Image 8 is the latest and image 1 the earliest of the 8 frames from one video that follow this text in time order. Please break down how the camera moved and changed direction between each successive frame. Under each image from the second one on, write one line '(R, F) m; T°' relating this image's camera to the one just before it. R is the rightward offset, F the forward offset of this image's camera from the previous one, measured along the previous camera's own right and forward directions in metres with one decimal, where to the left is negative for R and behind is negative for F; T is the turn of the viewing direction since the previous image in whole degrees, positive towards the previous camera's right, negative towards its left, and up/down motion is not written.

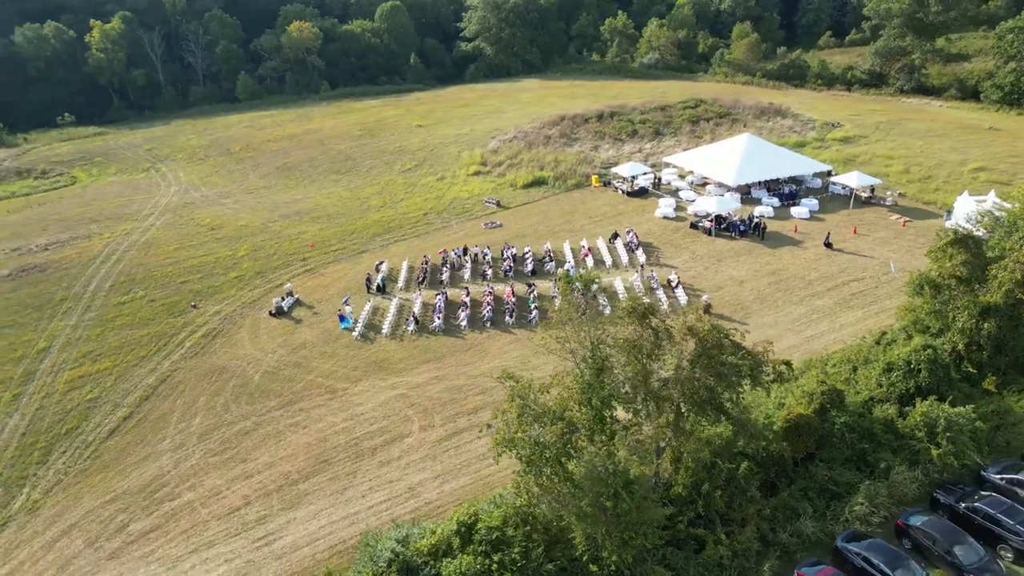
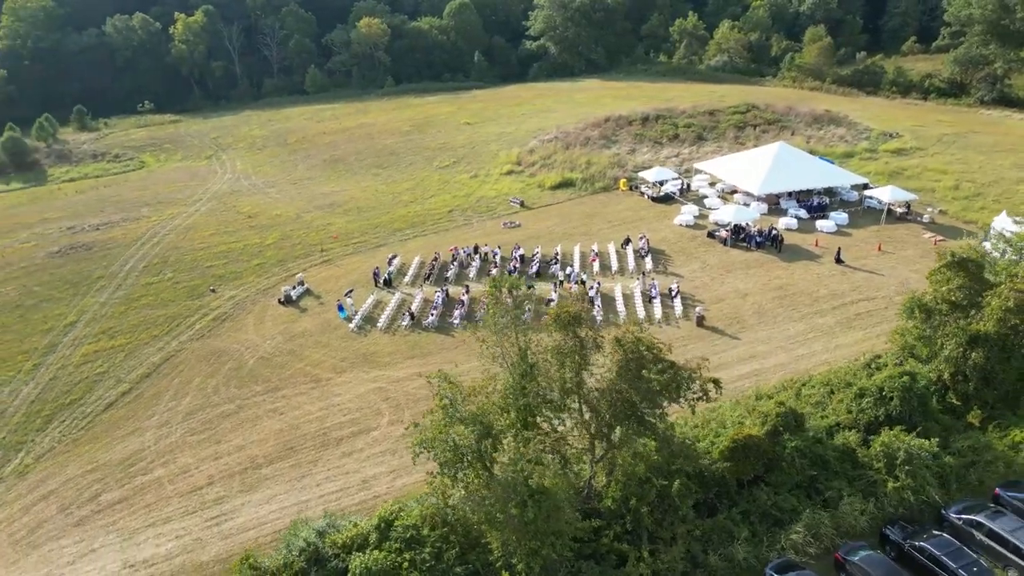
(+3.6, +0.2) m; -6°
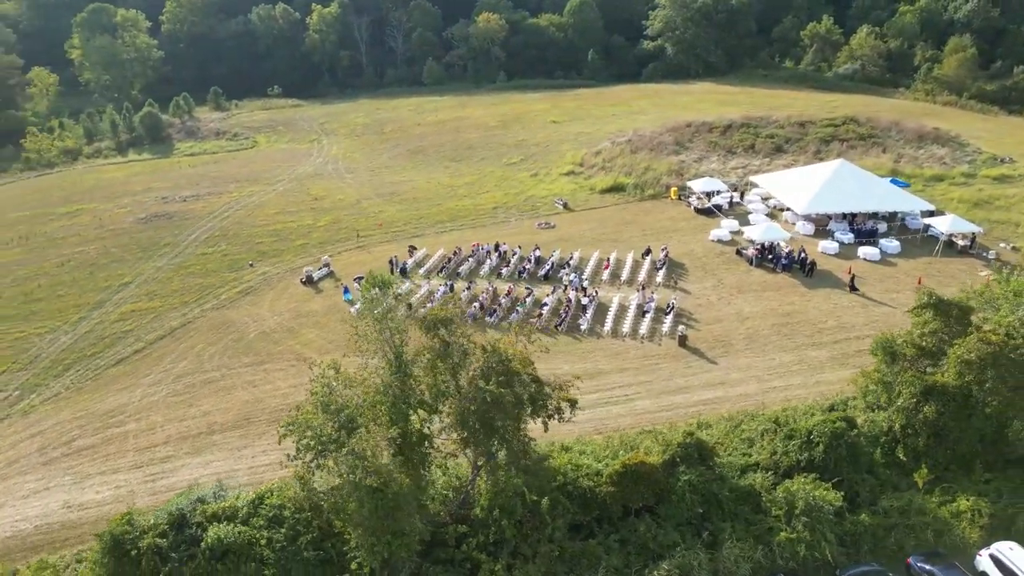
(+6.3, +0.6) m; -10°
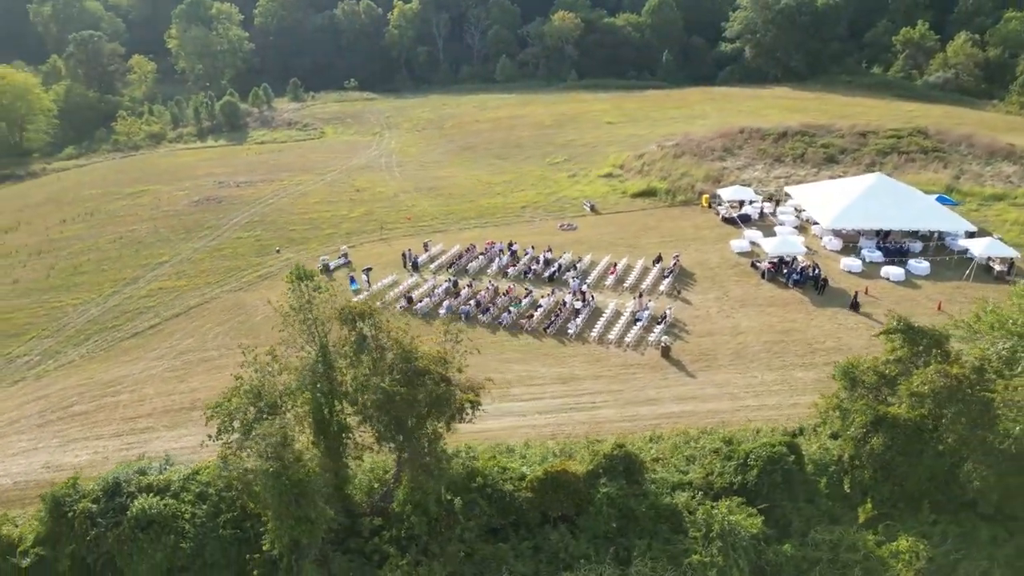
(+4.0, +0.2) m; -6°
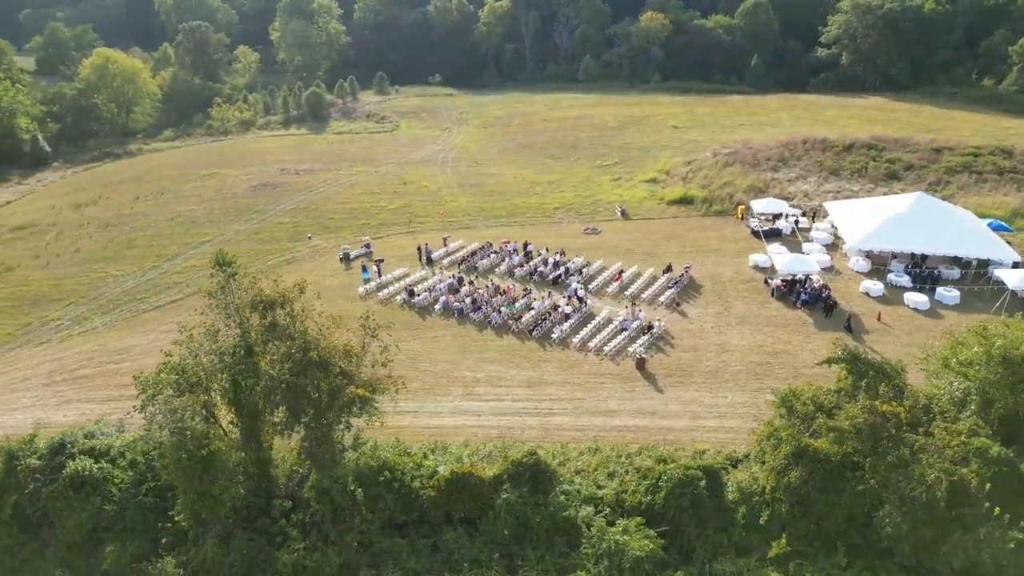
(+4.7, +0.3) m; -7°
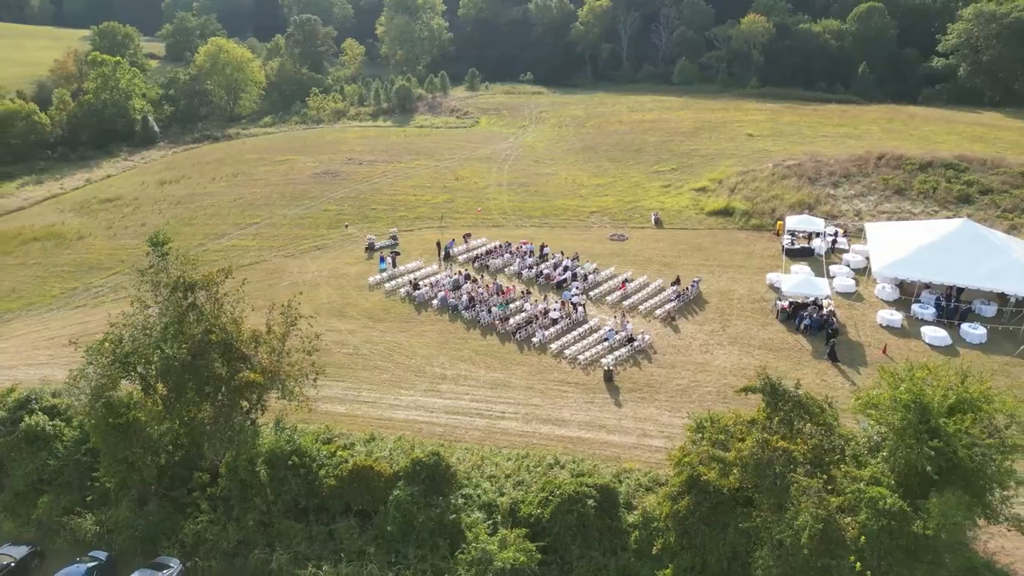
(+5.1, +0.4) m; -8°
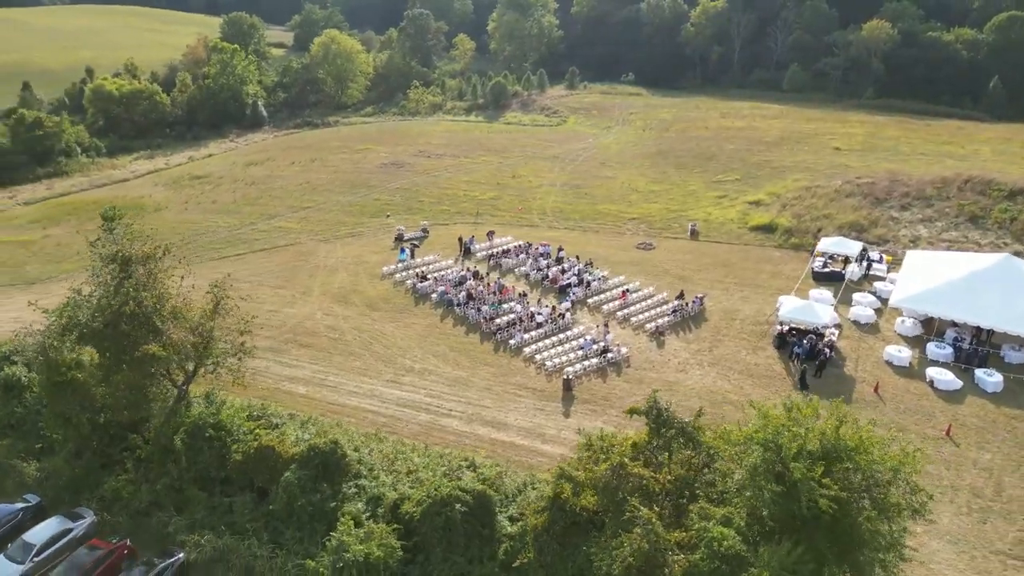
(+5.7, +0.5) m; -9°
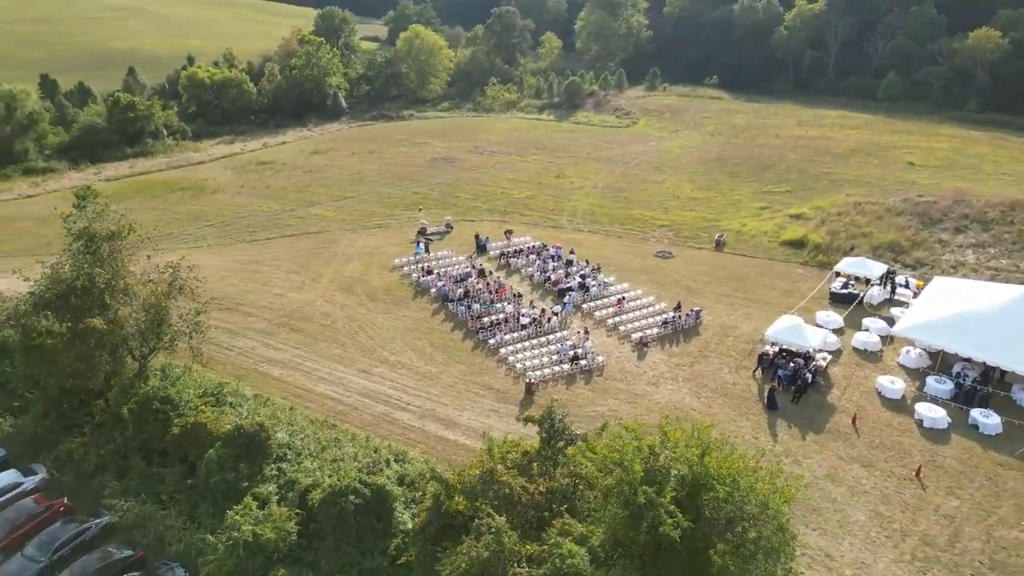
(+4.6, +0.3) m; -7°
